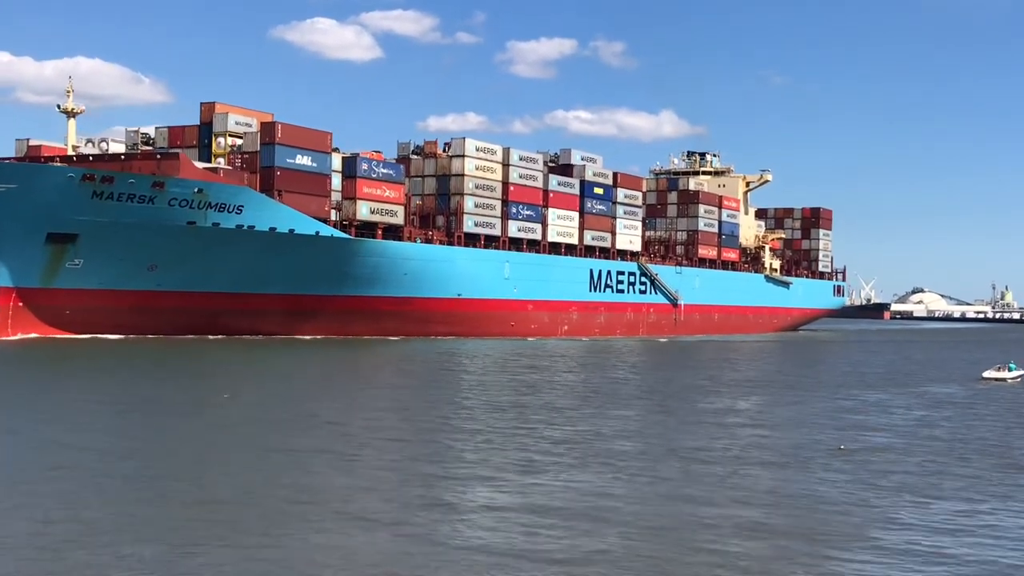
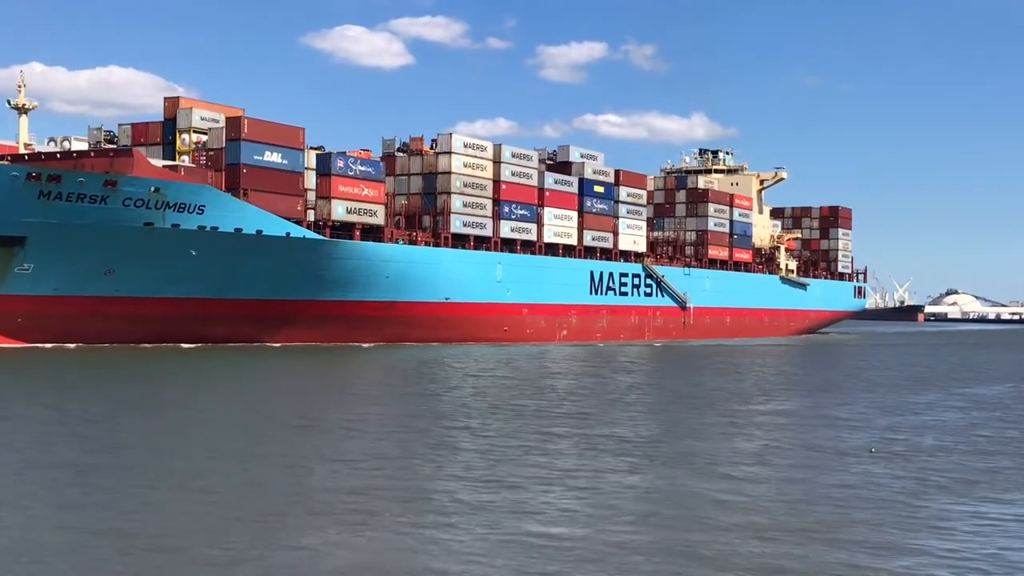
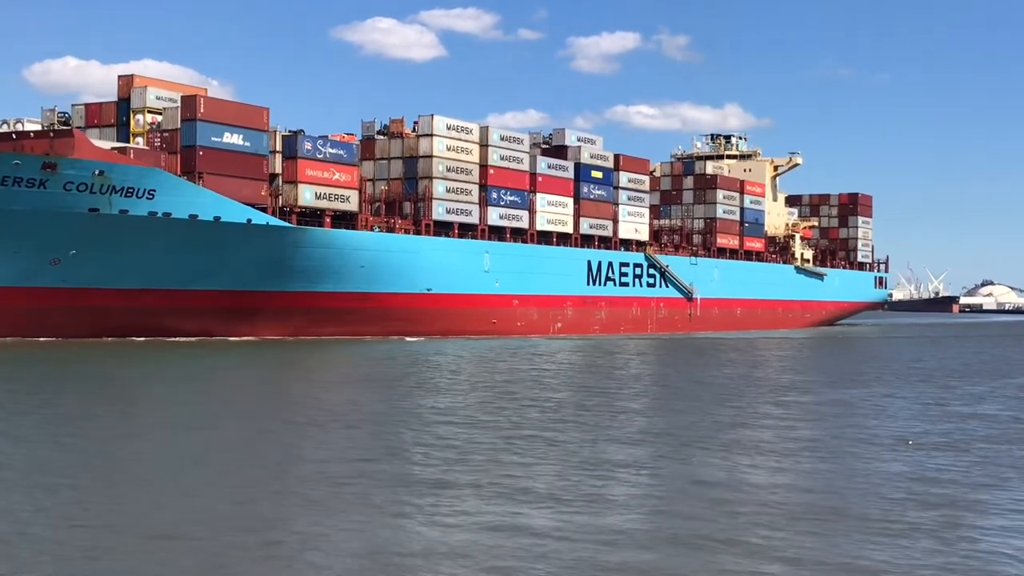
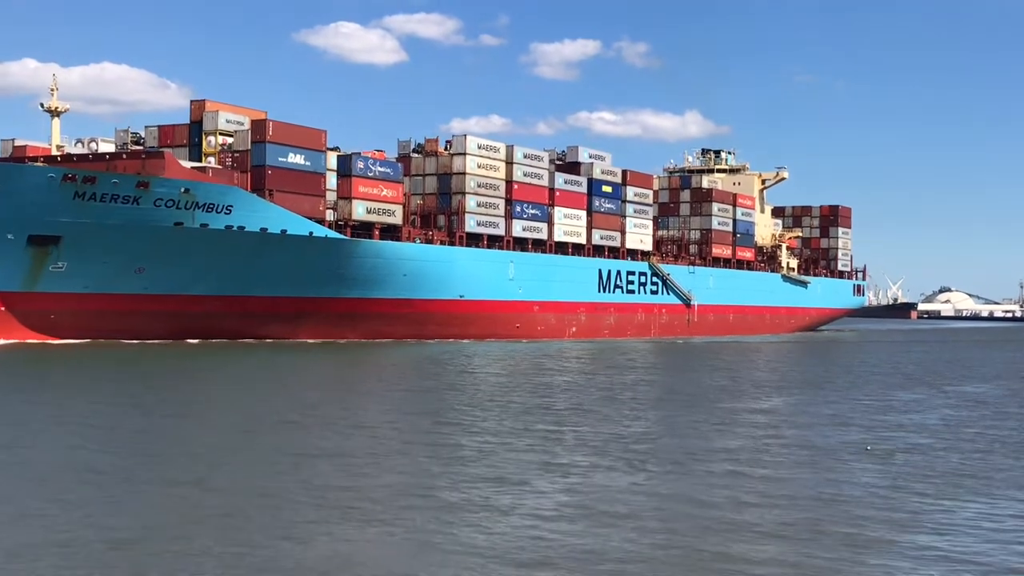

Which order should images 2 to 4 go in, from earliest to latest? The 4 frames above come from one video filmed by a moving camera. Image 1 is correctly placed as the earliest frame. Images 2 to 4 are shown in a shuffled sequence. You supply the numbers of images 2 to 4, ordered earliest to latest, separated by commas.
4, 2, 3
